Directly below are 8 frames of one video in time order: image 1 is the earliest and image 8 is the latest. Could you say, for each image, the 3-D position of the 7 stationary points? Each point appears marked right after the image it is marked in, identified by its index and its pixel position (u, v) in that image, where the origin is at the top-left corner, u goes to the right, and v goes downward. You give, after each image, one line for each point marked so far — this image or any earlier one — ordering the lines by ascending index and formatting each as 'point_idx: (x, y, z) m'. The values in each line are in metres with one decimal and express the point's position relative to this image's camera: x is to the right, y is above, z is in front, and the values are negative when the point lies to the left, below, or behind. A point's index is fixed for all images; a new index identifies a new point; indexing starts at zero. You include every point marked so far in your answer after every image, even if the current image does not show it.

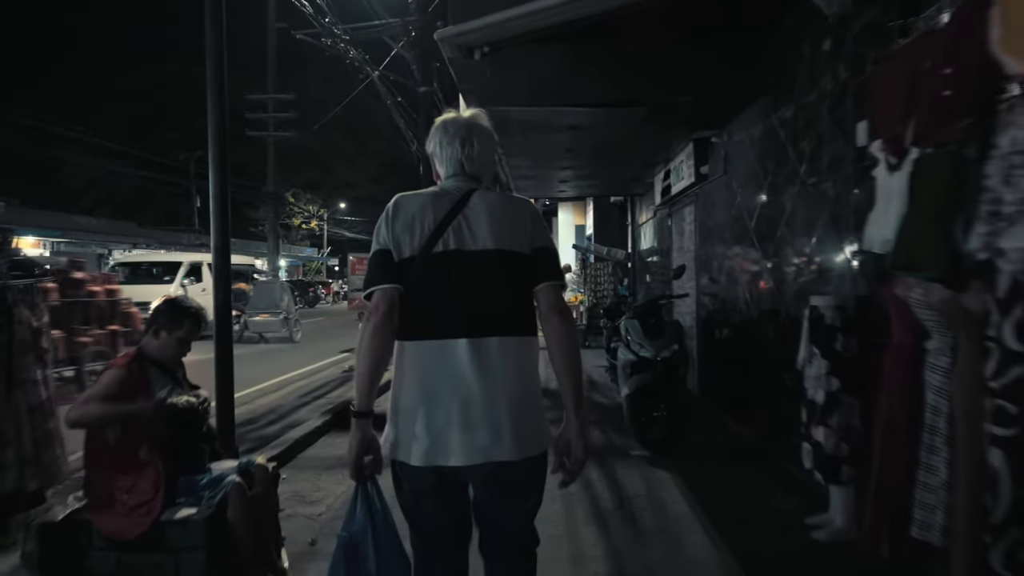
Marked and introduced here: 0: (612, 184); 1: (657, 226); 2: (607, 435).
0: (+2.1, +2.2, +12.5) m
1: (+3.0, +1.3, +12.8) m
2: (+1.1, -1.7, +7.1) m
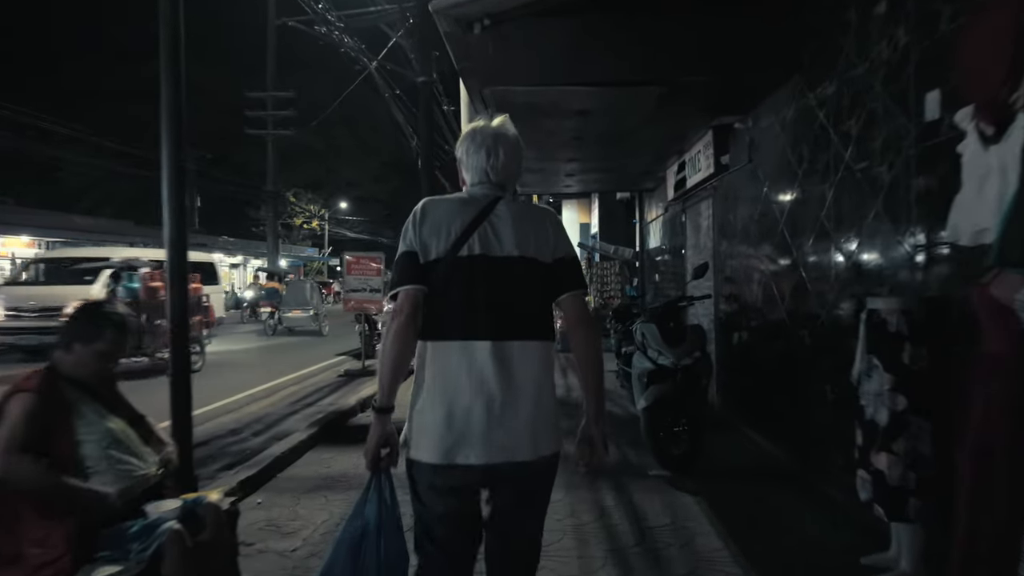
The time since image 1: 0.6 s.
0: (+2.1, +2.2, +11.9) m
1: (+3.1, +1.3, +12.2) m
2: (+1.2, -1.8, +6.4) m
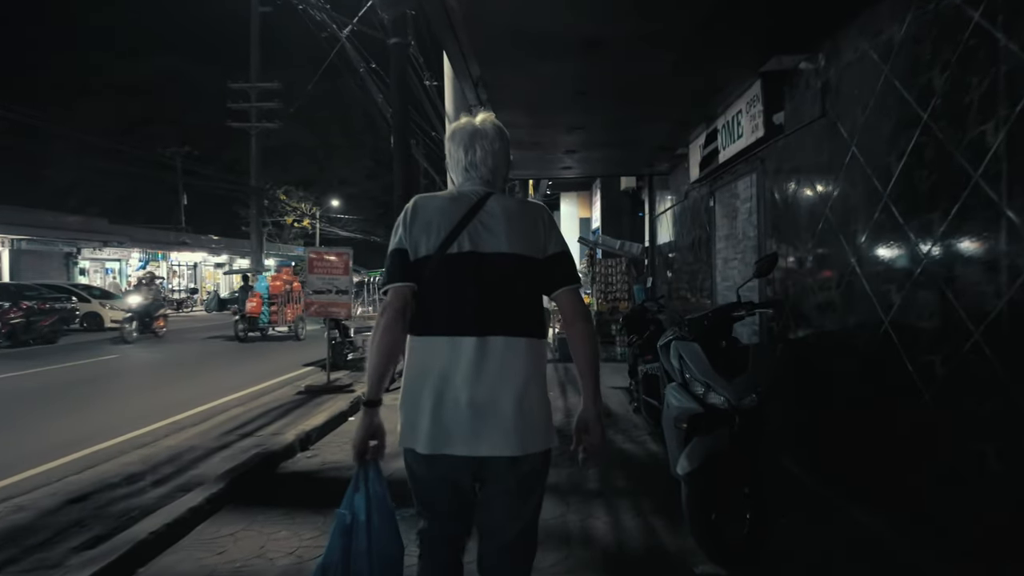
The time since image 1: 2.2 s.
0: (+2.0, +2.1, +10.0) m
1: (+2.9, +1.3, +10.3) m
2: (+1.0, -1.8, +4.5) m
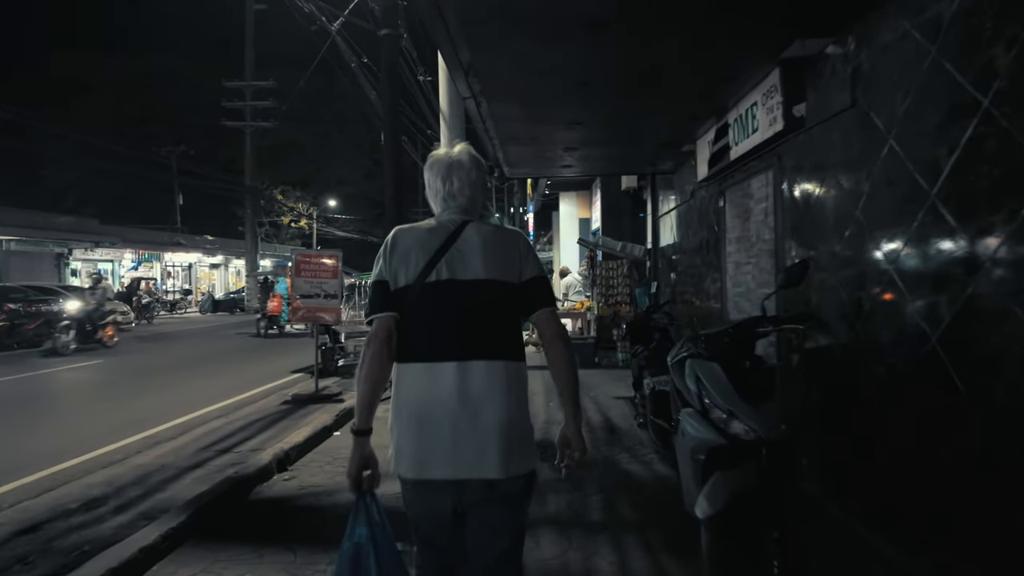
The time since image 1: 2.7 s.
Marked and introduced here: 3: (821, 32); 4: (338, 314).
0: (+1.9, +2.1, +9.5) m
1: (+2.9, +1.2, +9.8) m
2: (+1.0, -1.8, +4.0) m
3: (+2.4, +2.0, +4.7) m
4: (-3.1, -0.5, +10.7) m
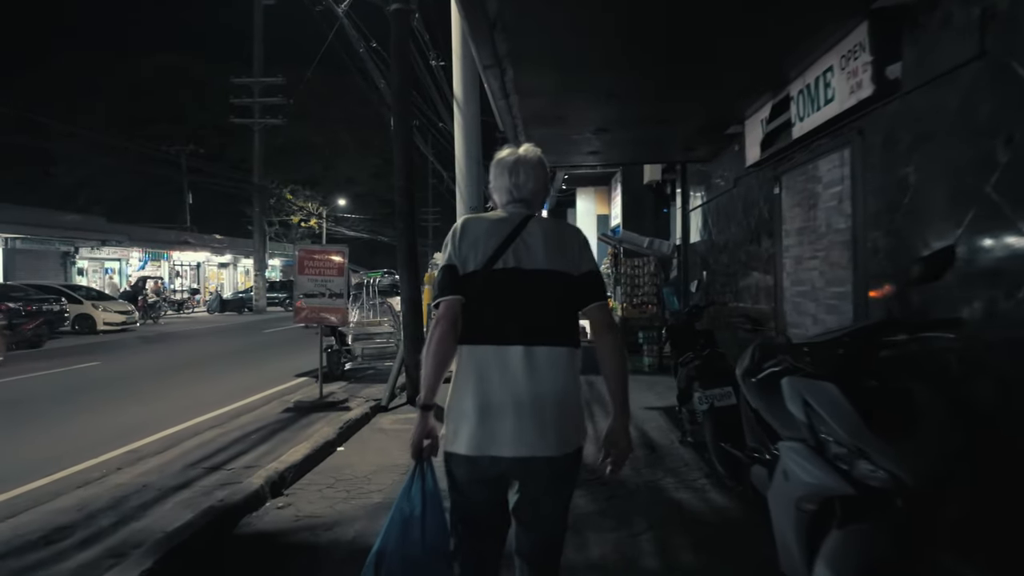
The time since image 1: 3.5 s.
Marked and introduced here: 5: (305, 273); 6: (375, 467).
0: (+2.2, +2.1, +8.6) m
1: (+3.2, +1.2, +8.9) m
2: (+1.2, -1.8, +3.2) m
3: (+2.7, +2.0, +3.8) m
4: (-2.8, -0.5, +9.9) m
5: (-3.4, +0.2, +9.9) m
6: (-1.4, -1.8, +6.1) m
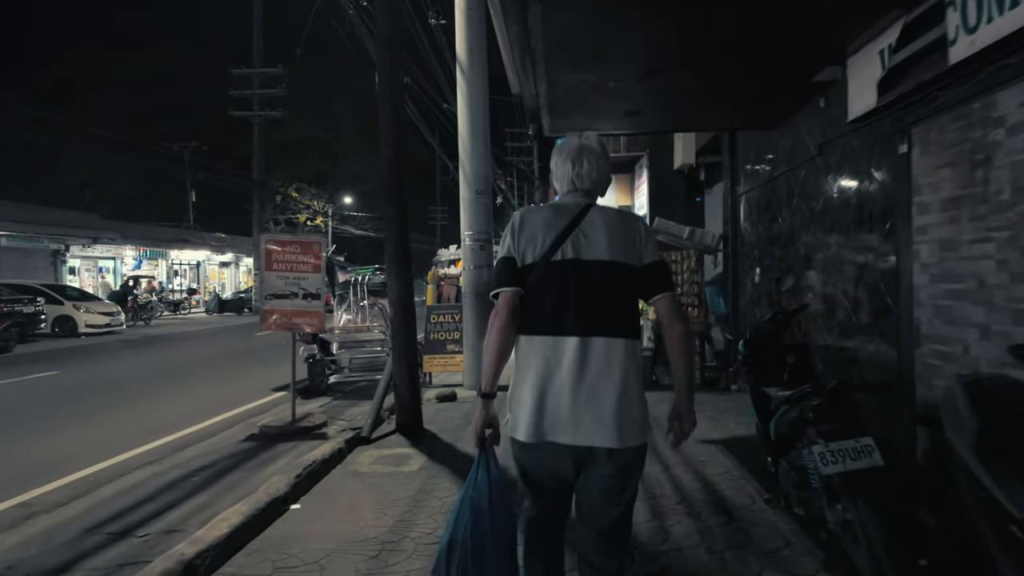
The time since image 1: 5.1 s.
0: (+2.4, +2.1, +6.7) m
1: (+3.4, +1.3, +7.0) m
2: (+1.3, -1.8, +1.3) m
3: (+2.8, +2.0, +1.9) m
4: (-2.6, -0.4, +8.1) m
5: (-3.2, +0.3, +8.1) m
6: (-1.3, -1.8, +4.3) m
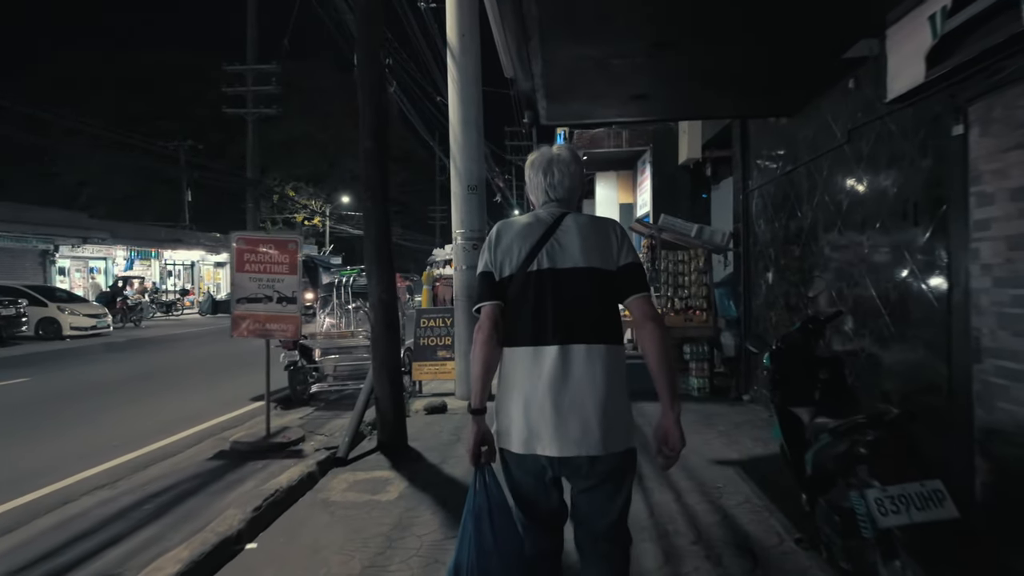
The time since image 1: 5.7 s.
0: (+2.3, +2.1, +6.0) m
1: (+3.3, +1.2, +6.3) m
2: (+1.2, -1.8, +0.6) m
3: (+2.7, +2.0, +1.3) m
4: (-2.7, -0.5, +7.5) m
5: (-3.3, +0.2, +7.5) m
6: (-1.3, -1.9, +3.6) m
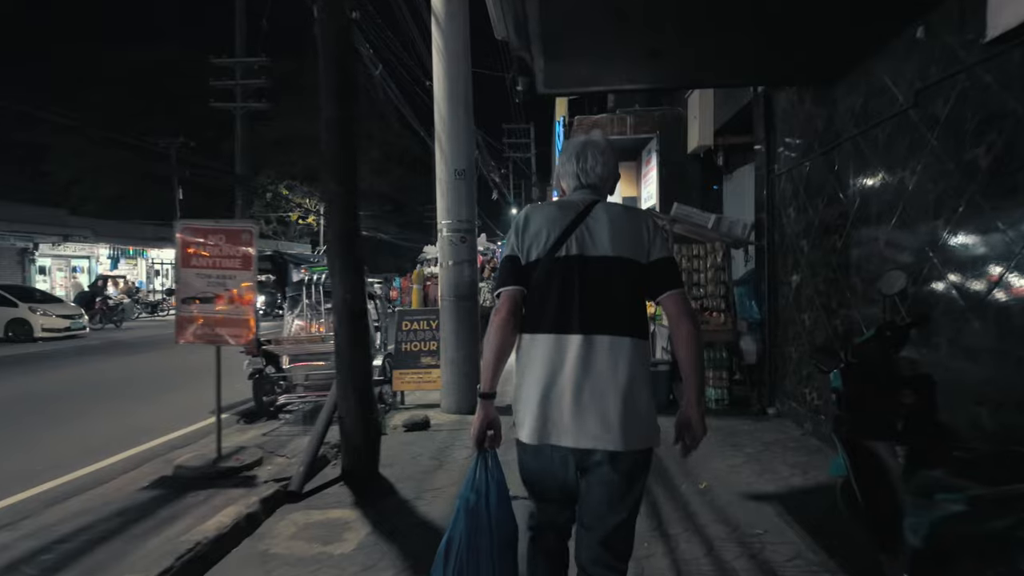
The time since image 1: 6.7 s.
0: (+2.2, +2.1, +5.0) m
1: (+3.2, +1.2, +5.3) m
2: (+1.1, -1.8, -0.4) m
3: (+2.6, +2.0, +0.2) m
4: (-2.8, -0.5, +6.4) m
5: (-3.4, +0.2, +6.4) m
6: (-1.4, -1.8, +2.5) m
